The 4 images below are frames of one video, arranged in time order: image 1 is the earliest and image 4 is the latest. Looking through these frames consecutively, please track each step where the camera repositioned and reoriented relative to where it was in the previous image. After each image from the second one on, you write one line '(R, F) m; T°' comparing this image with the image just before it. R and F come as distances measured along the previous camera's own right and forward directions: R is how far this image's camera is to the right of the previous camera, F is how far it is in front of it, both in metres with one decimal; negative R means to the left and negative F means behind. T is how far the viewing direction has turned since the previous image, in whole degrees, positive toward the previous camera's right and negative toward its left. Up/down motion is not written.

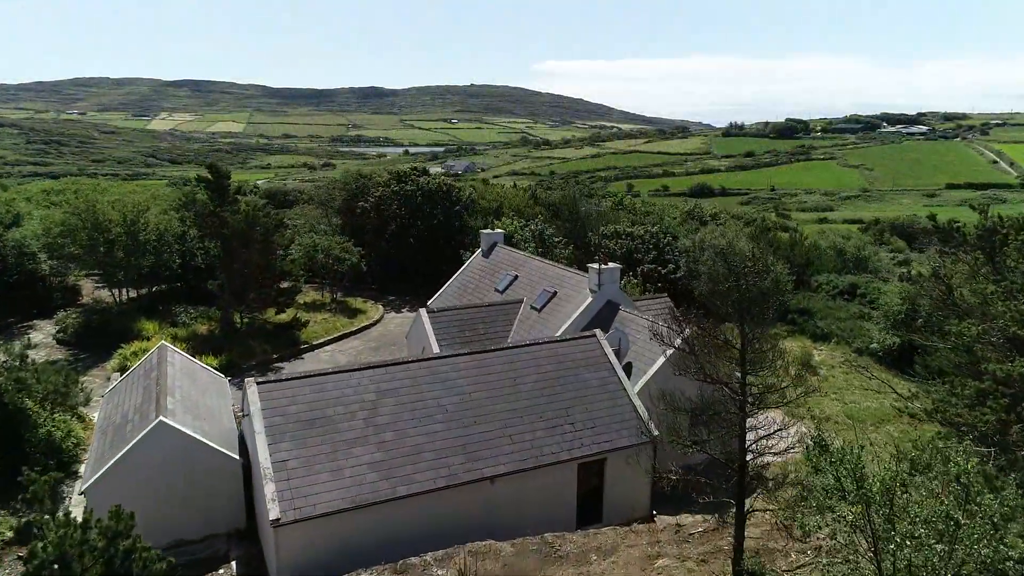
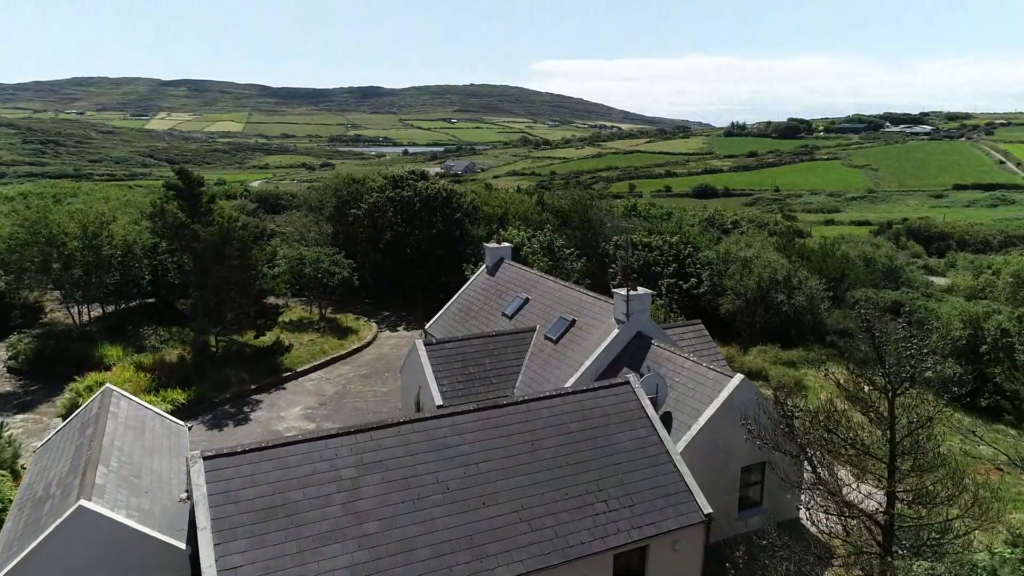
(-0.4, +3.6) m; 0°
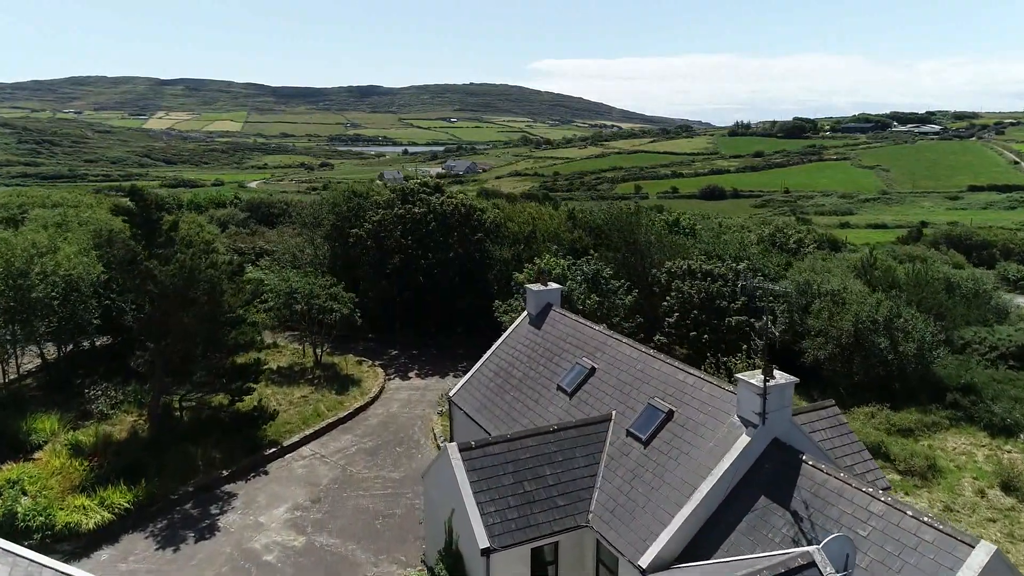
(-1.6, +6.5) m; 0°
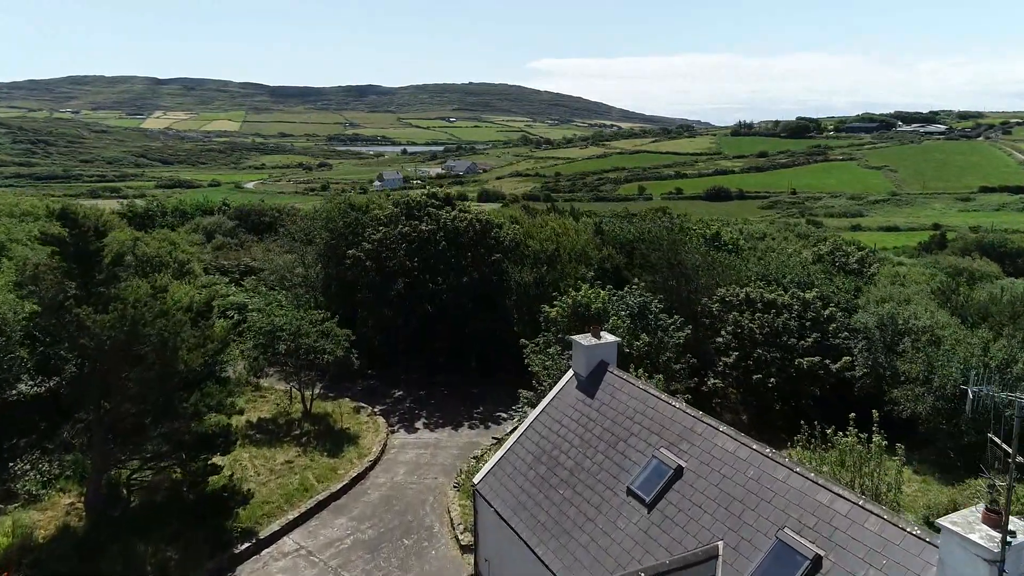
(-1.1, +5.1) m; 0°
